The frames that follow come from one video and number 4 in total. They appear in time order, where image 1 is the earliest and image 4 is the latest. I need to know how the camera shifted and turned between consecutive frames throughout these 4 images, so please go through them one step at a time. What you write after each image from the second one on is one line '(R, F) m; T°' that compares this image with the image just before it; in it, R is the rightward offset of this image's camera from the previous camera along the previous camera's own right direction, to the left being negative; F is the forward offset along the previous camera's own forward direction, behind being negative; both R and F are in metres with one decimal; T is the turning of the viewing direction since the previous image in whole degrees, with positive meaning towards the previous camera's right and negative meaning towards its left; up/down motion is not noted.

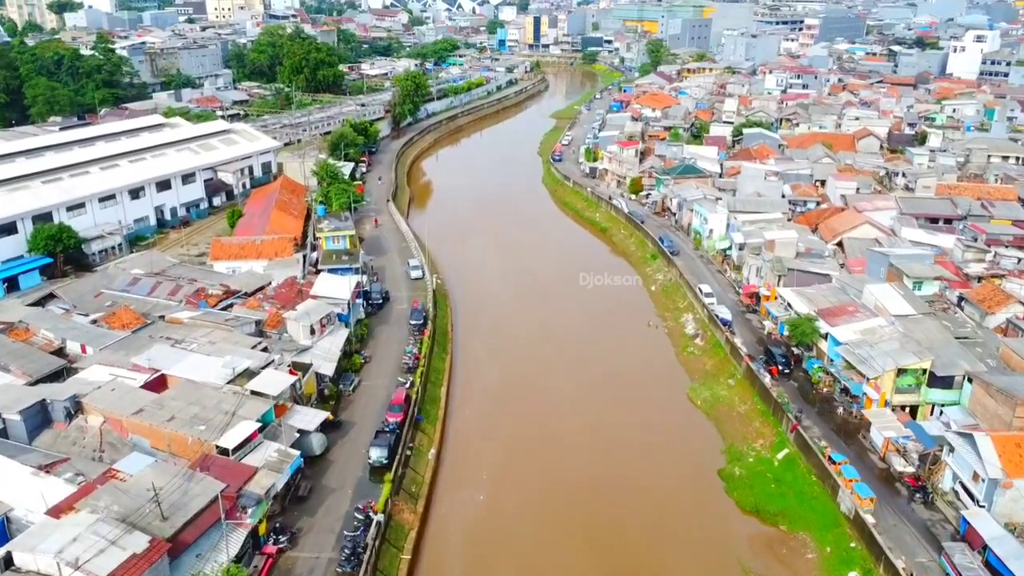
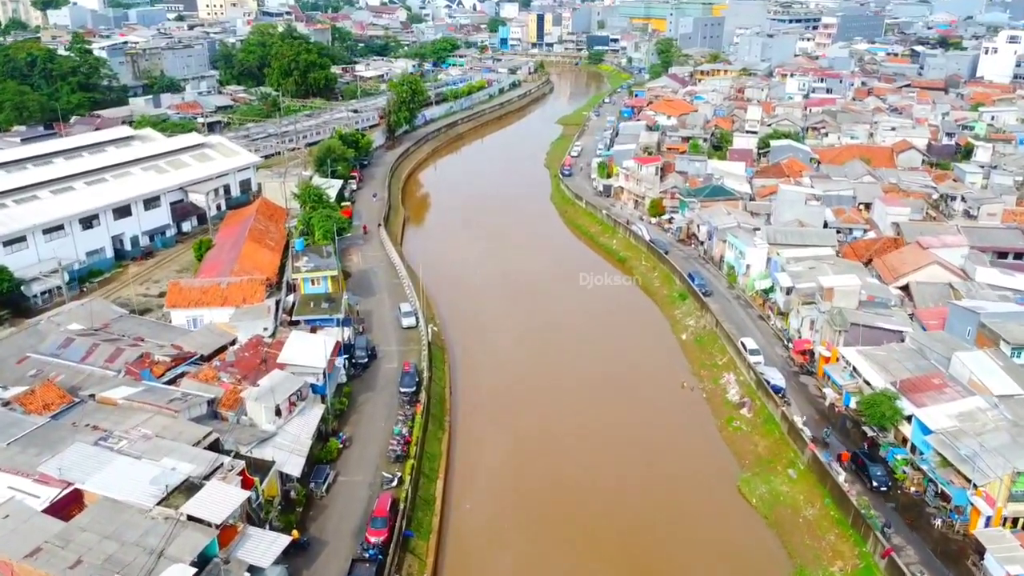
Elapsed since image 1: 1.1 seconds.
(-0.2, +3.6) m; 0°
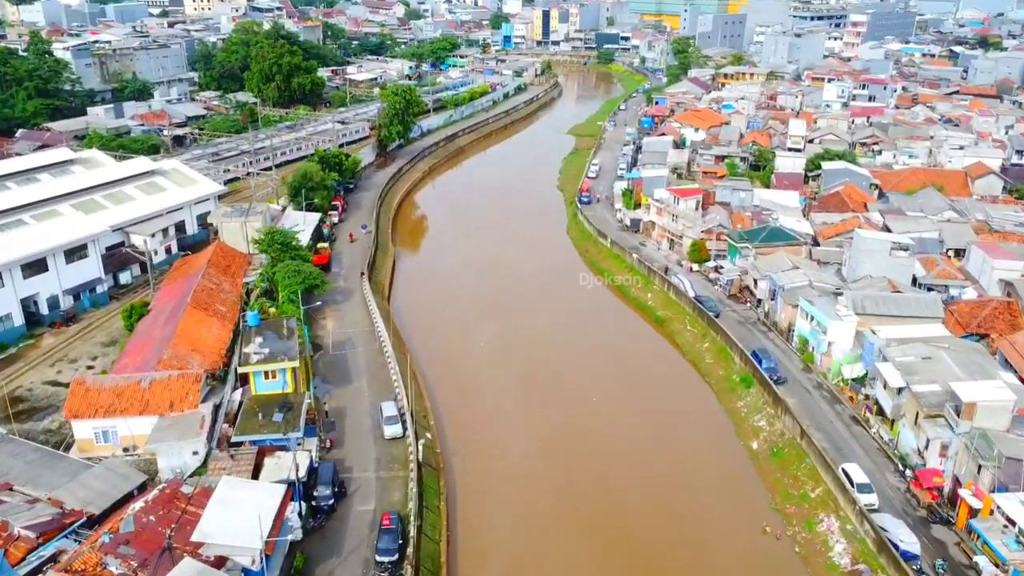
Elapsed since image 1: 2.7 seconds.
(-0.4, +5.4) m; 0°
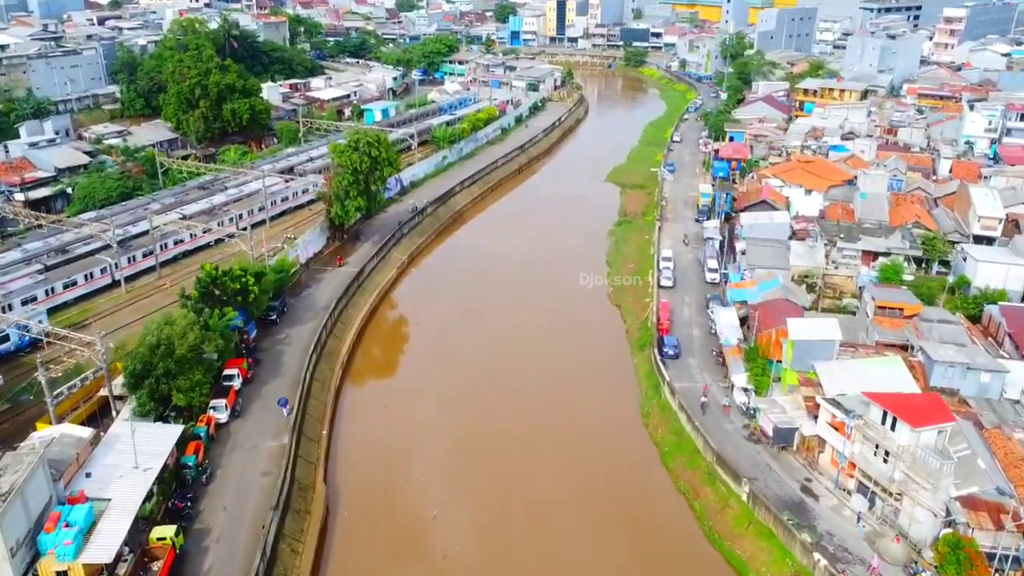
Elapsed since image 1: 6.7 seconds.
(-0.7, +13.7) m; 0°
